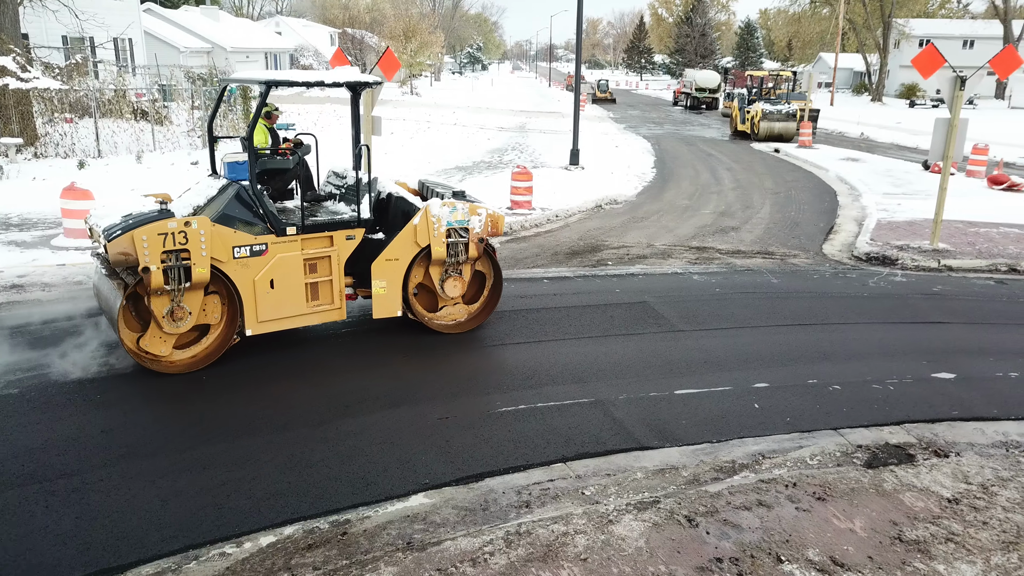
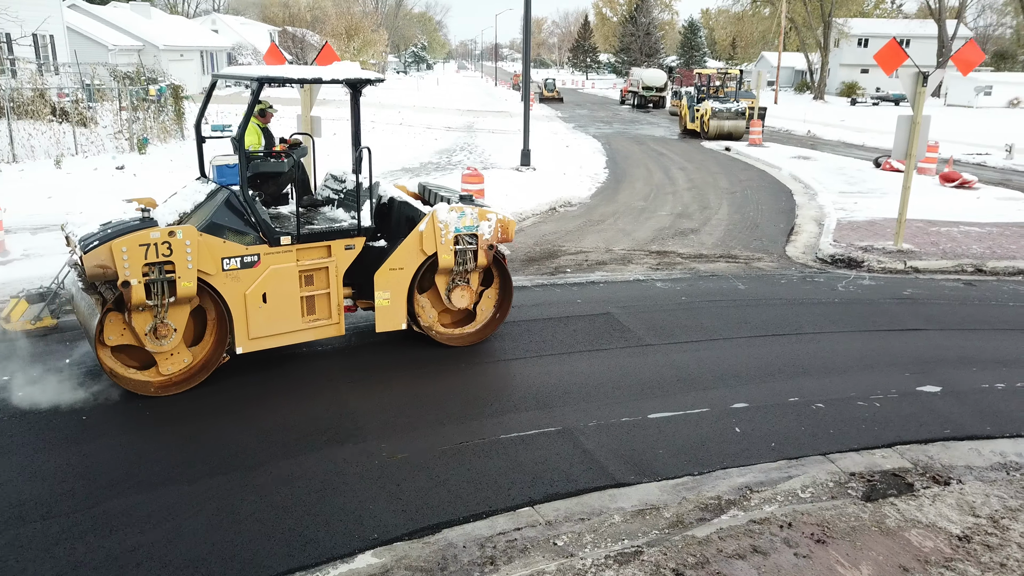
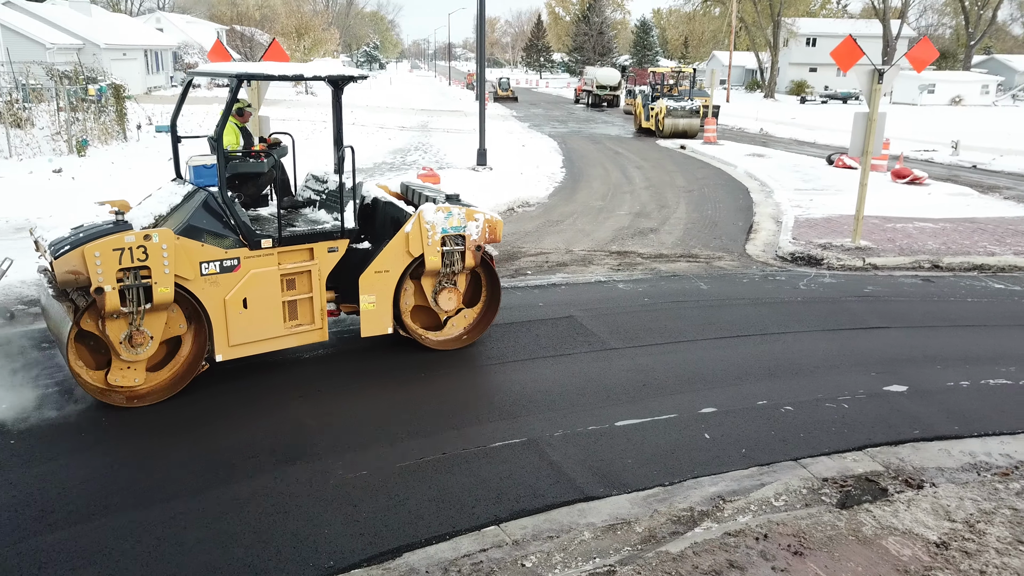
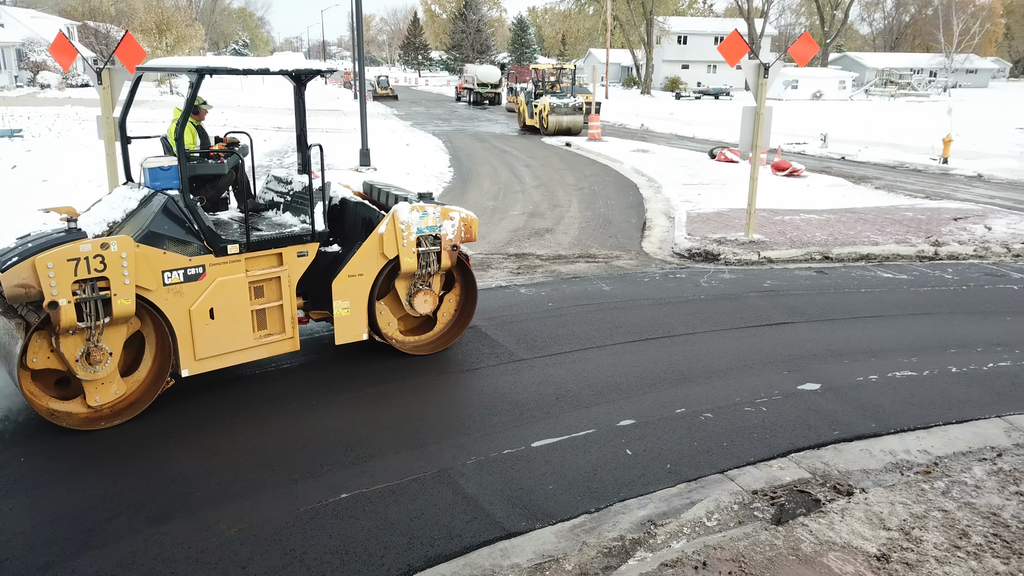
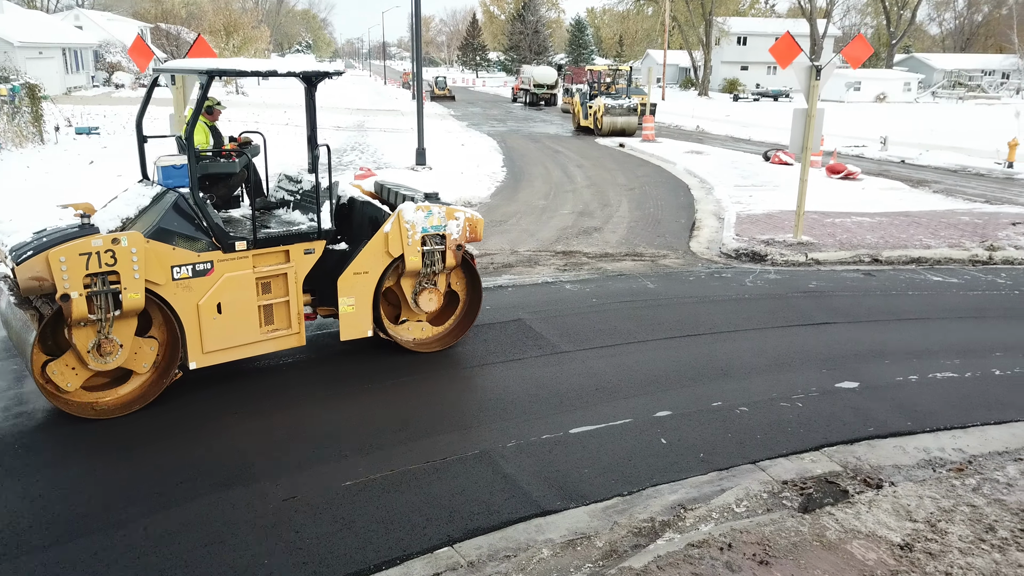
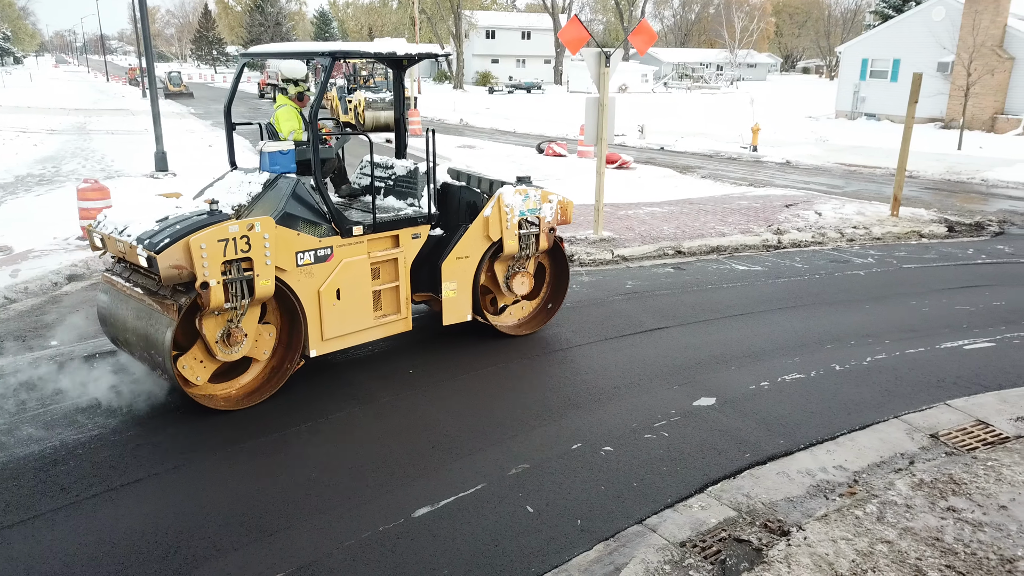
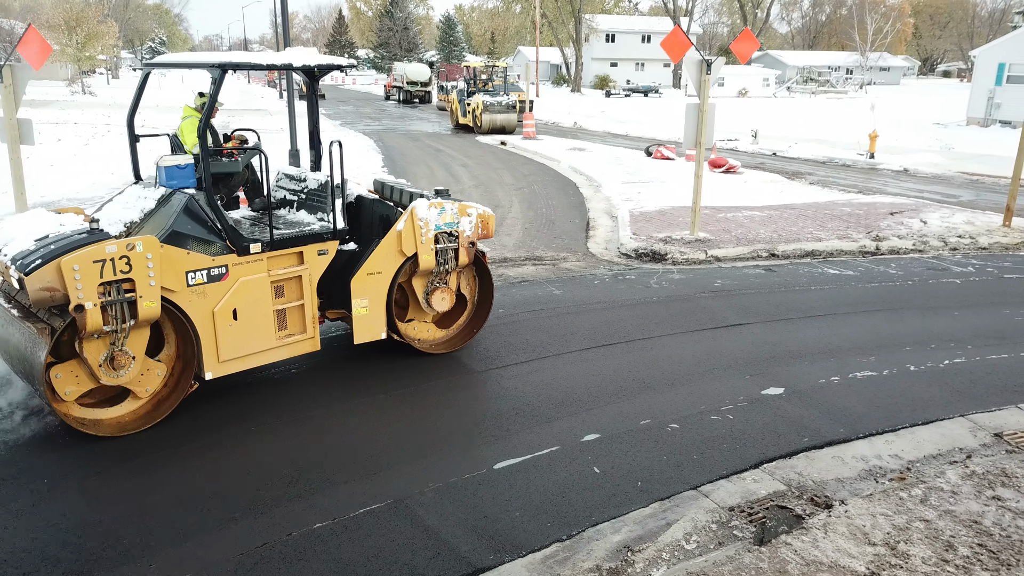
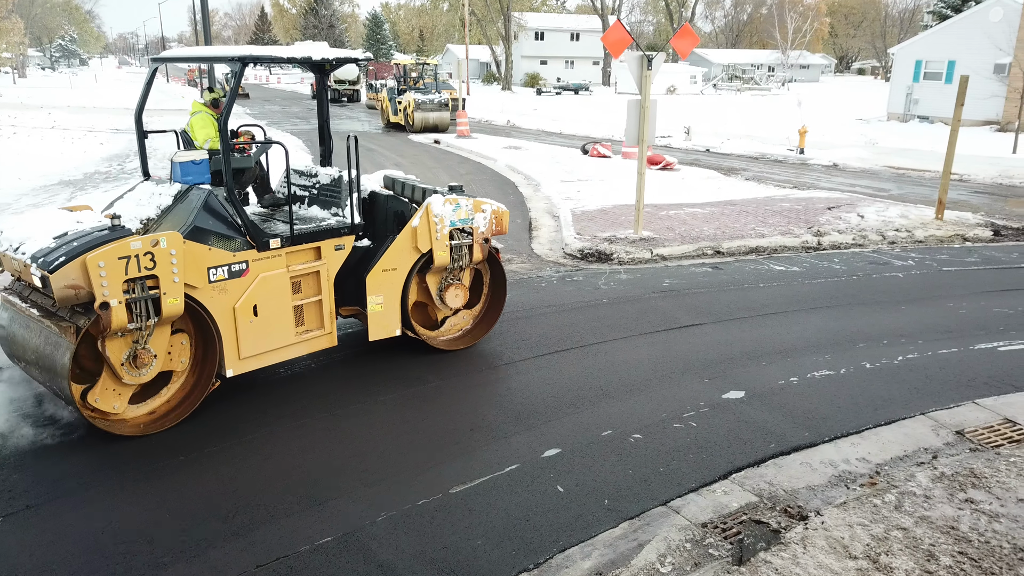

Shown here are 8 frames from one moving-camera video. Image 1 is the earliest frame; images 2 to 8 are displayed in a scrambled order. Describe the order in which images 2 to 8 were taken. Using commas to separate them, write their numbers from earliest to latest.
2, 3, 5, 4, 7, 8, 6
